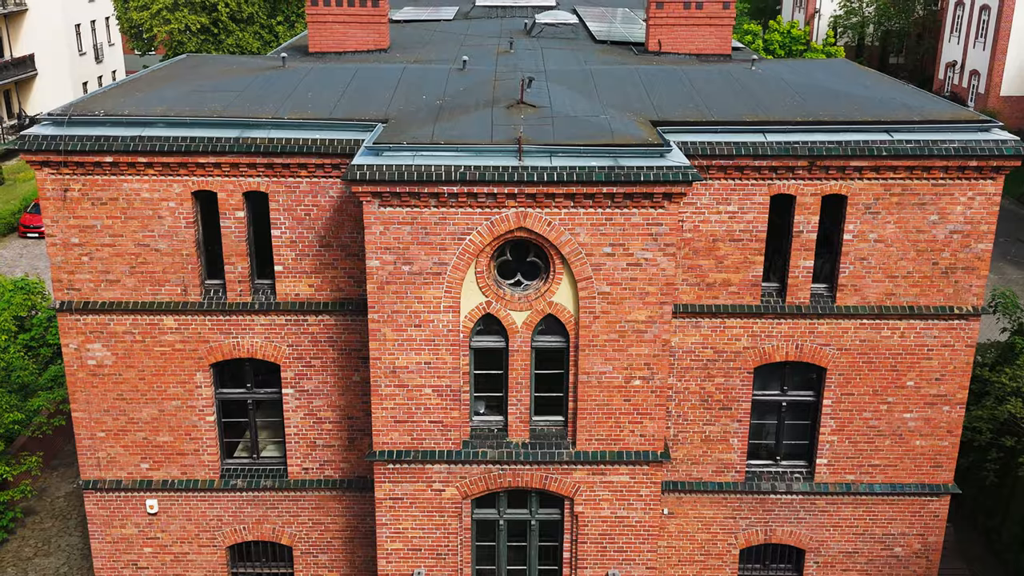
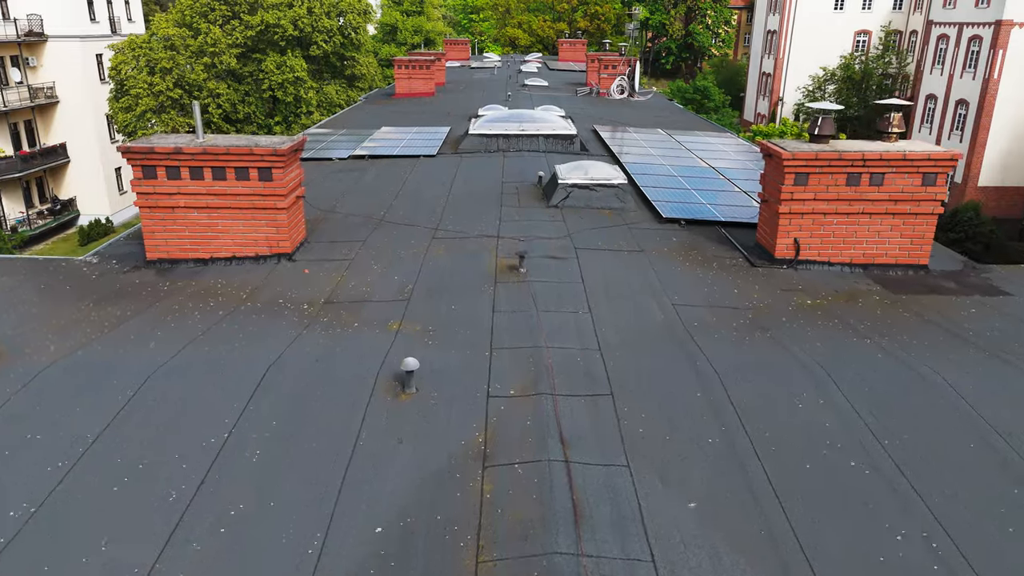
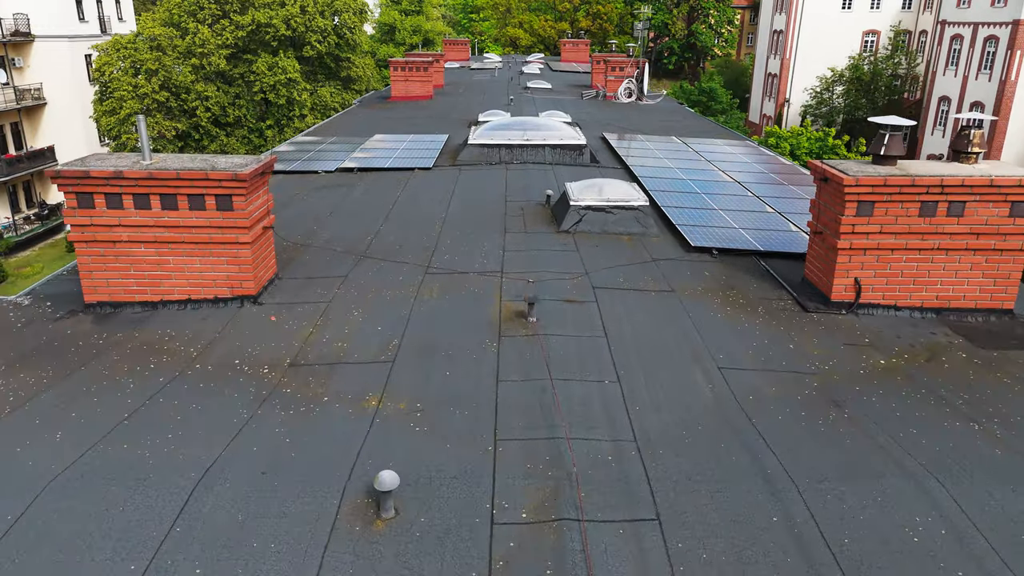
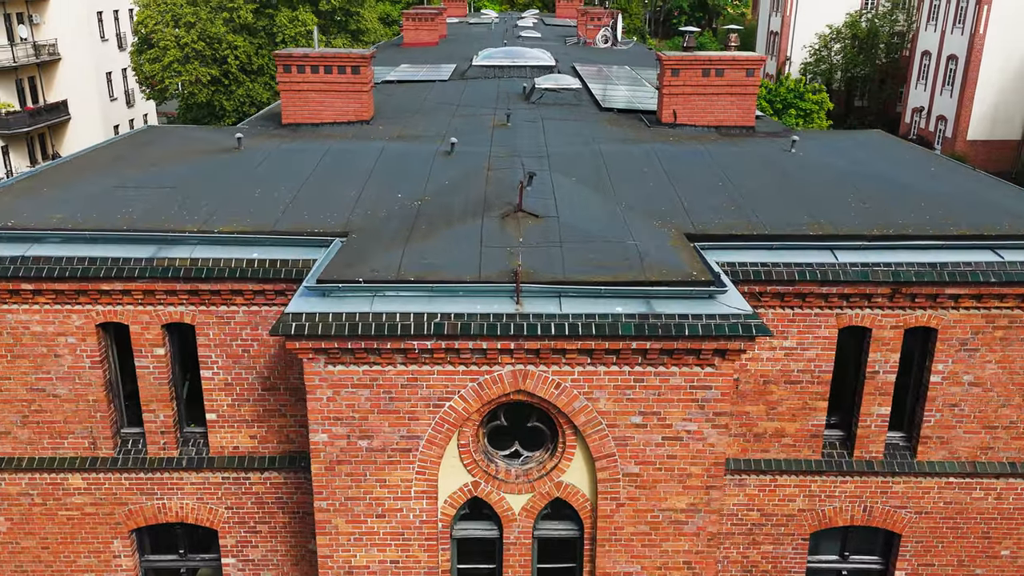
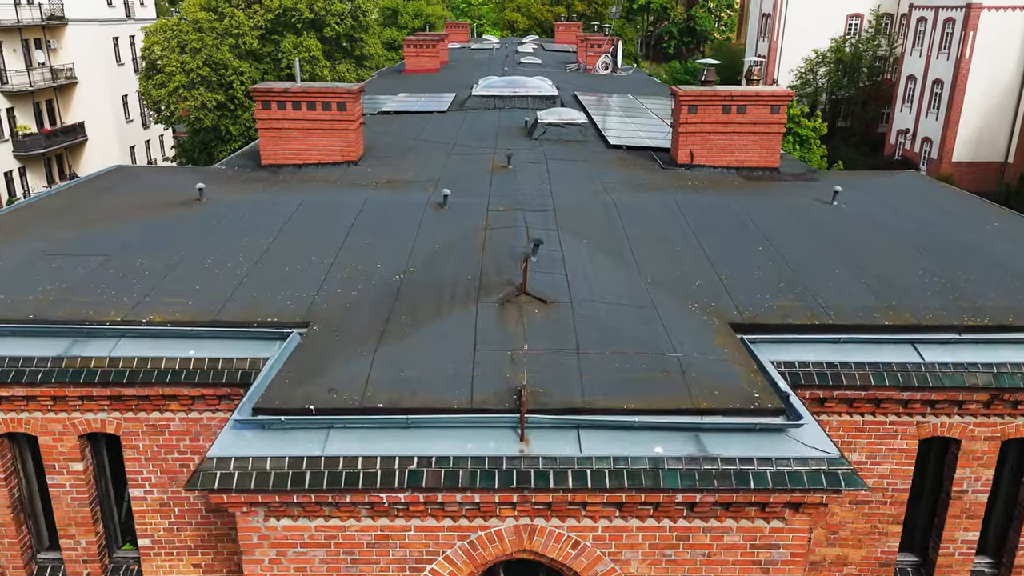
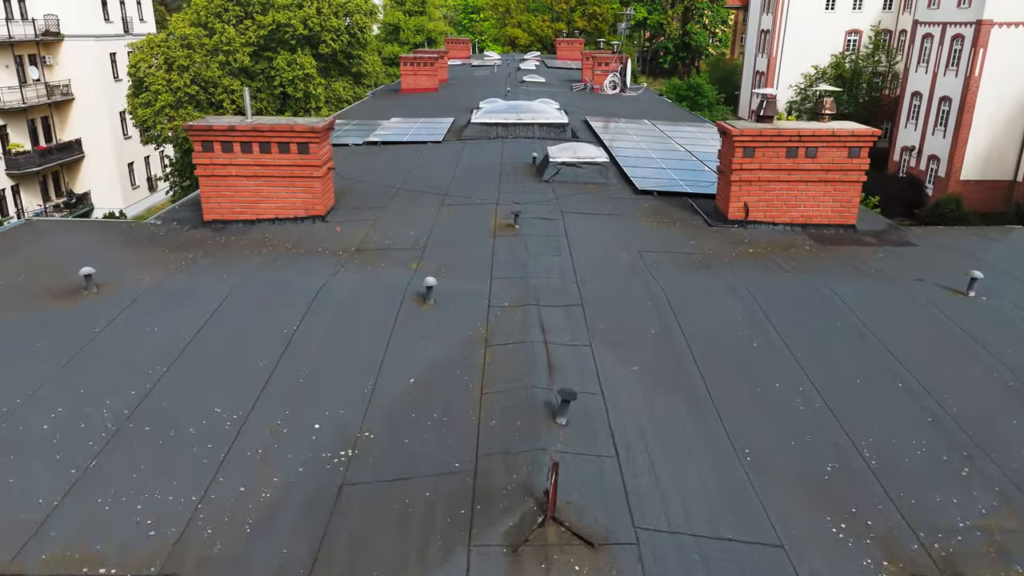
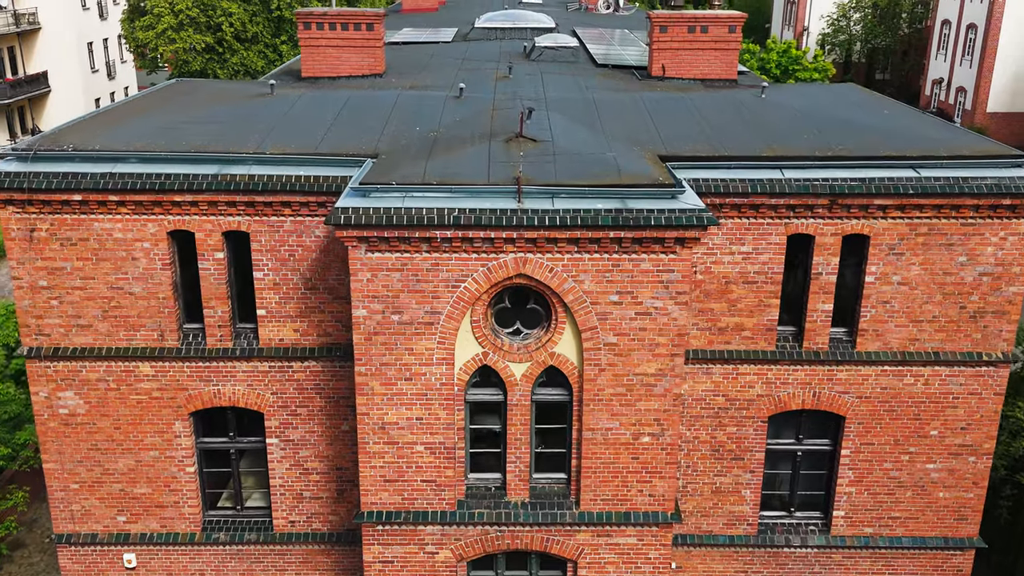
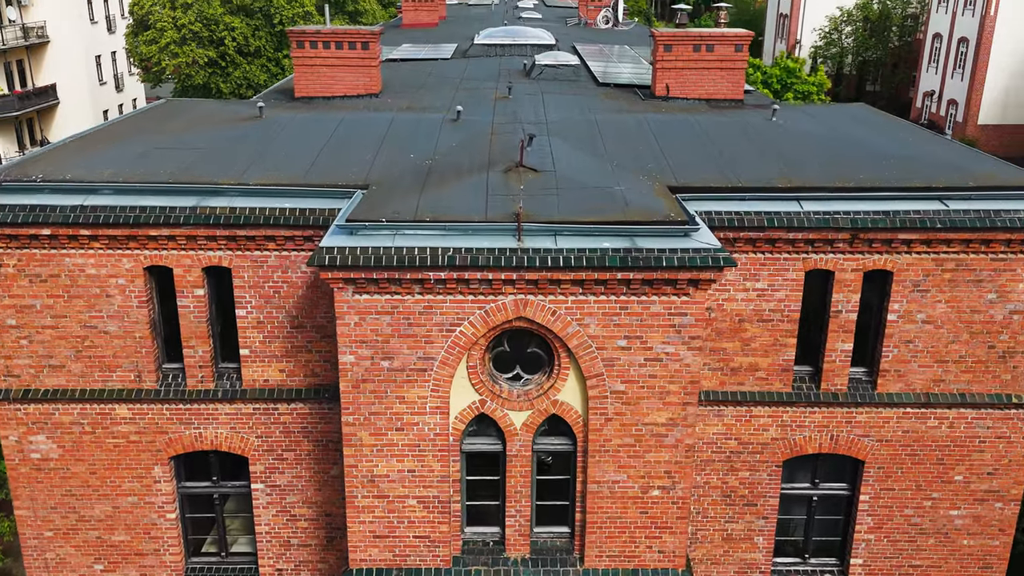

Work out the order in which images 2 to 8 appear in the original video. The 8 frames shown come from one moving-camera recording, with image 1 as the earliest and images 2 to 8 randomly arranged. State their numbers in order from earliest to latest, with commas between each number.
7, 8, 4, 5, 6, 2, 3
